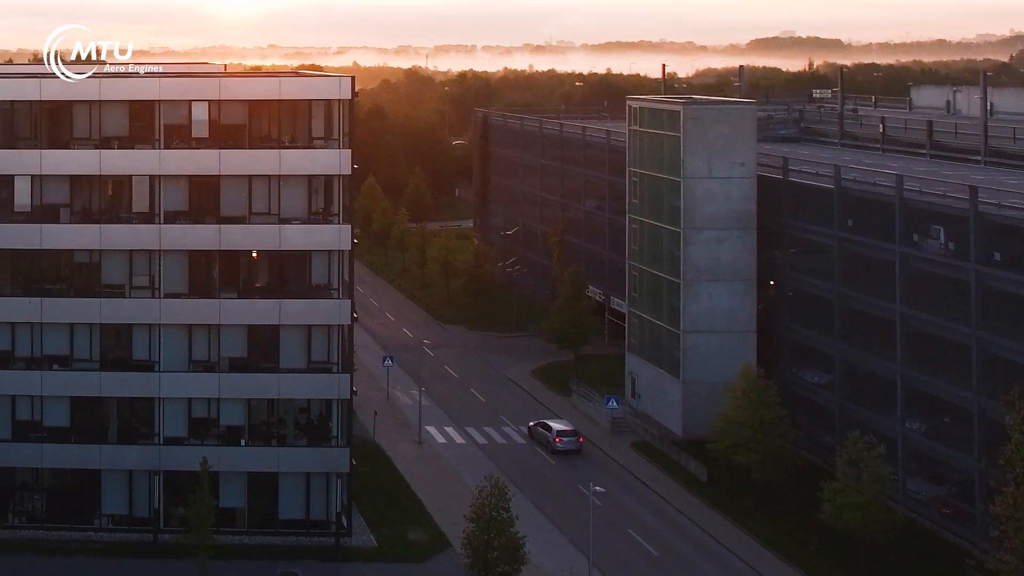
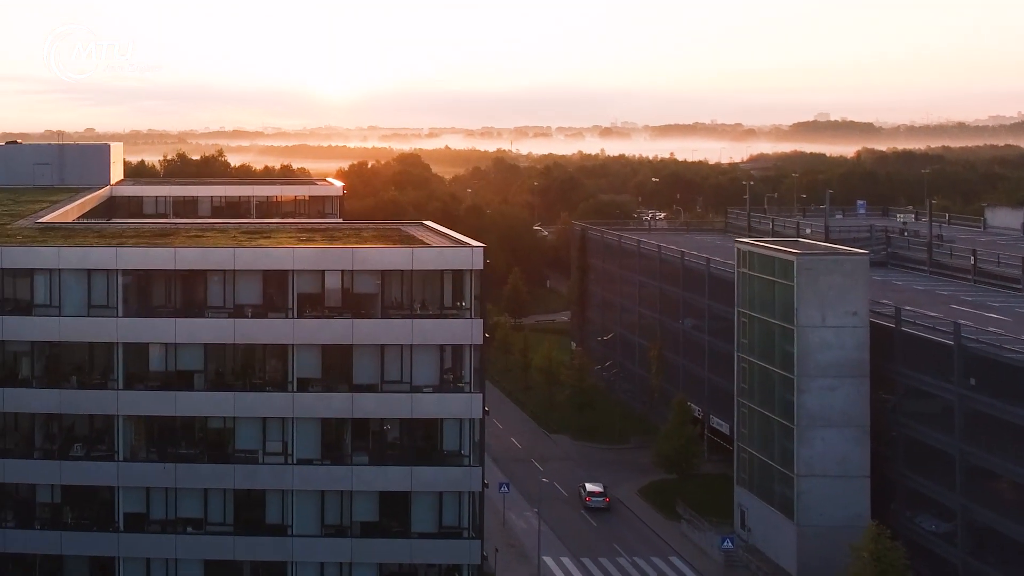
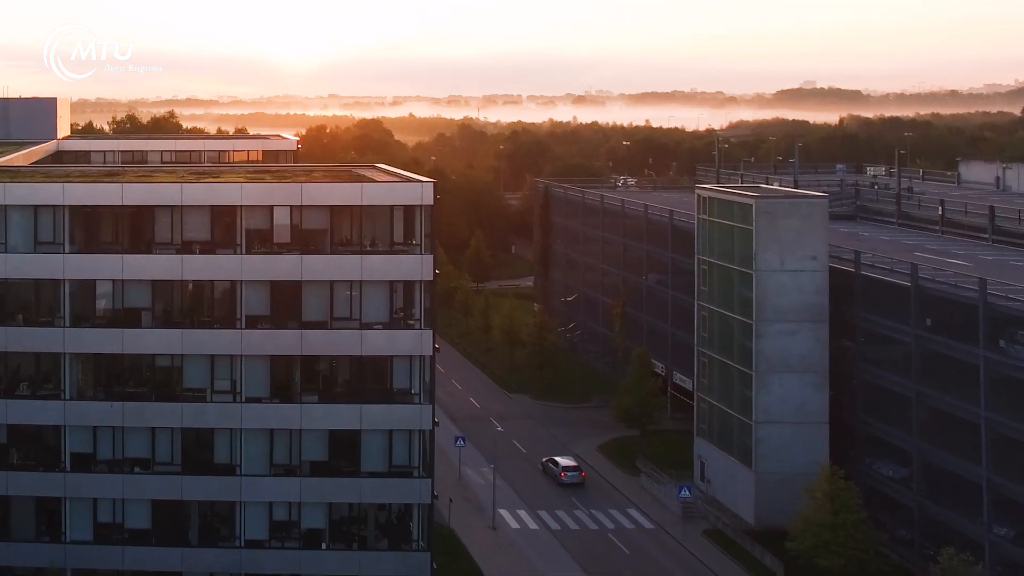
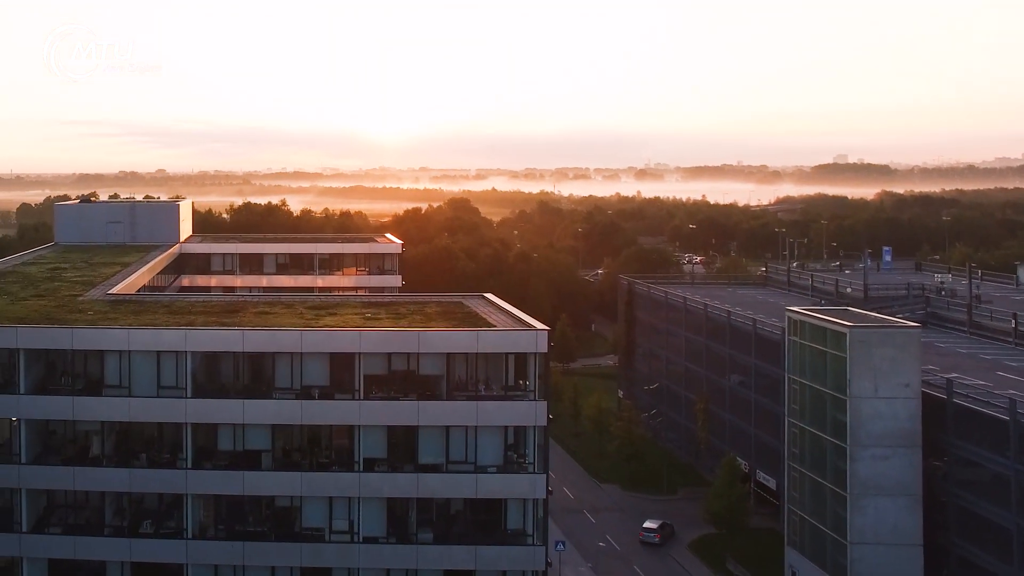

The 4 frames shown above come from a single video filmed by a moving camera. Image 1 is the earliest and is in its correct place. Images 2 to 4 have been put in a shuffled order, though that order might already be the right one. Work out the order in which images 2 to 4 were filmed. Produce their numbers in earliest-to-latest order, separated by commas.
3, 2, 4
